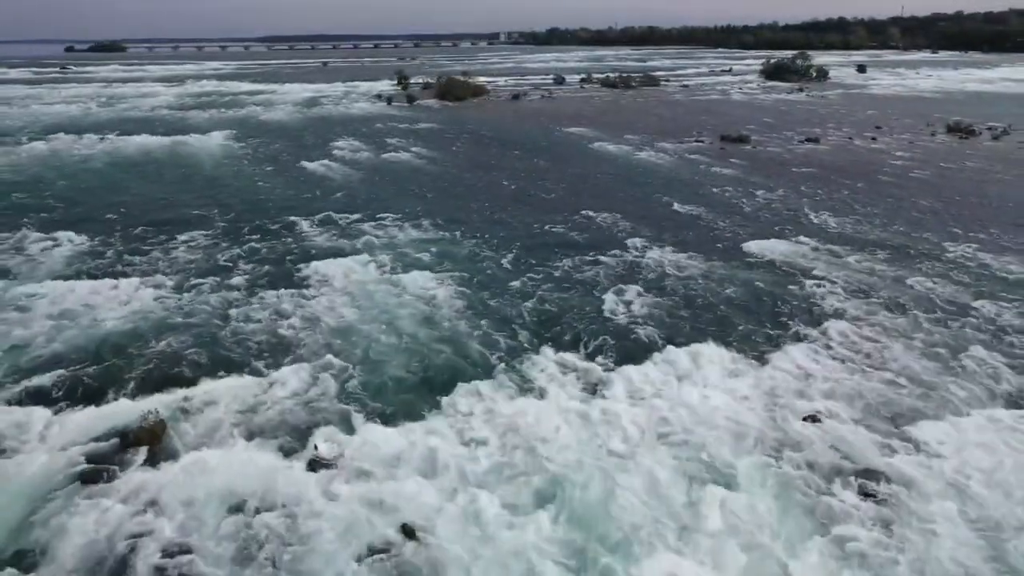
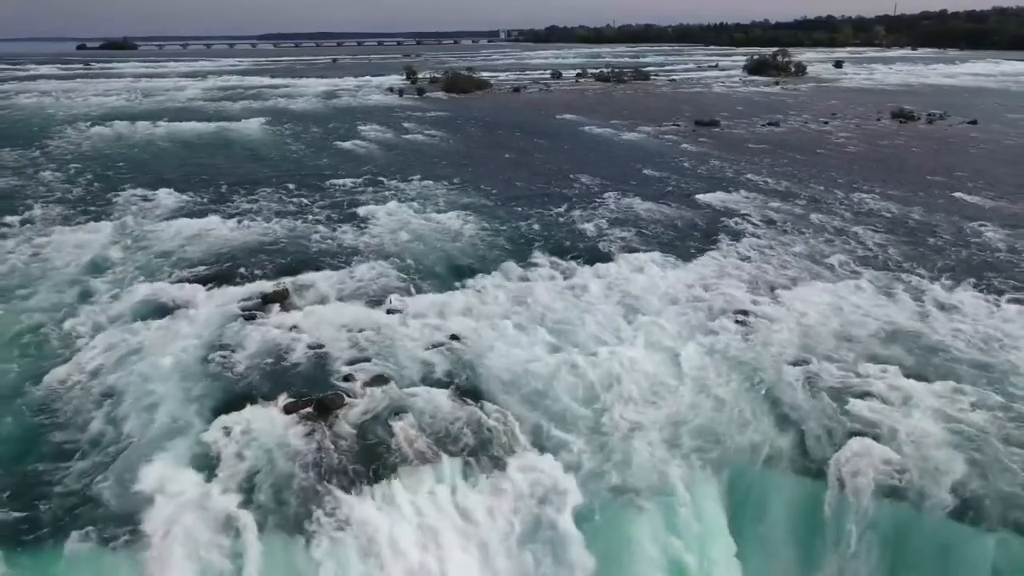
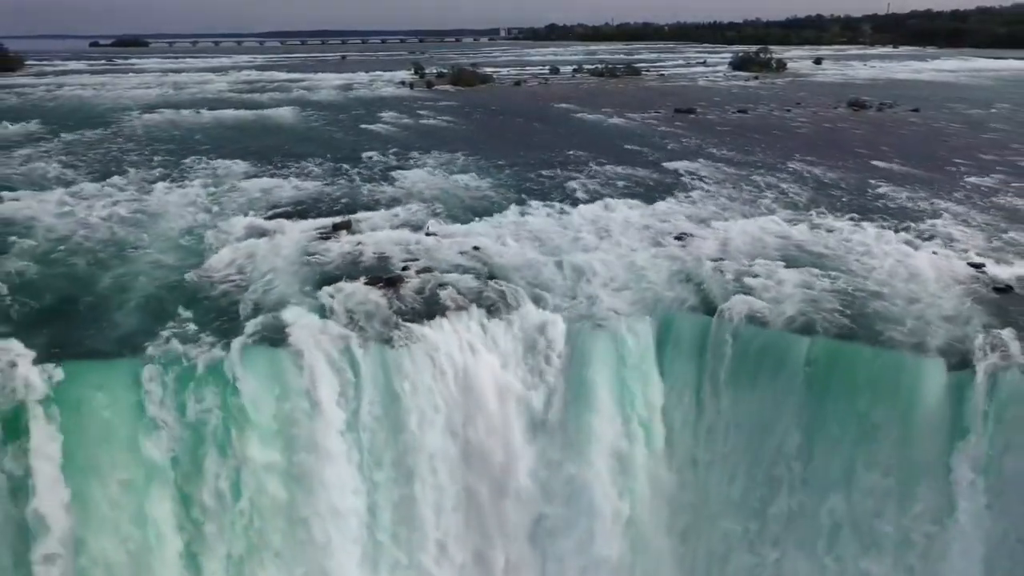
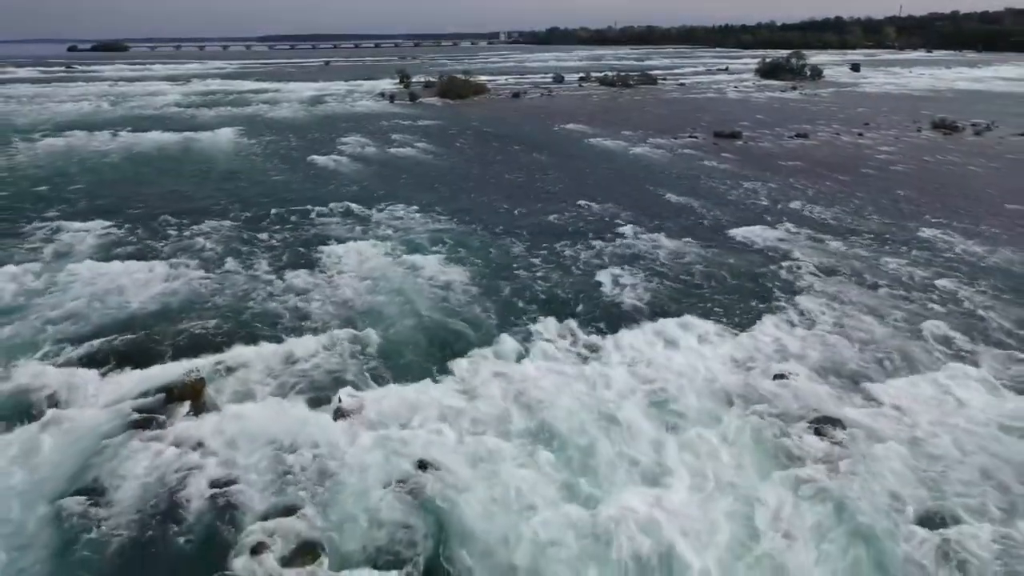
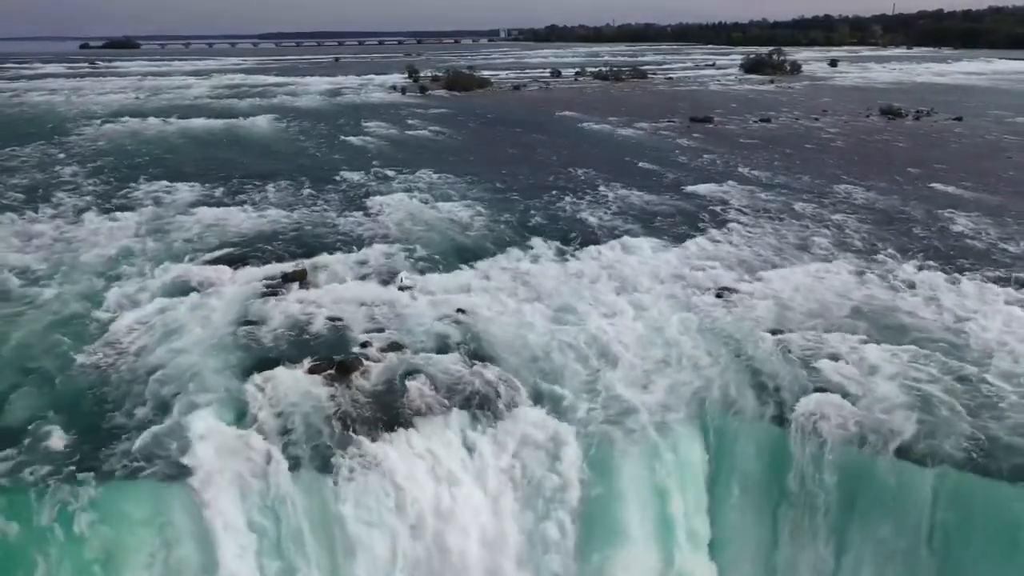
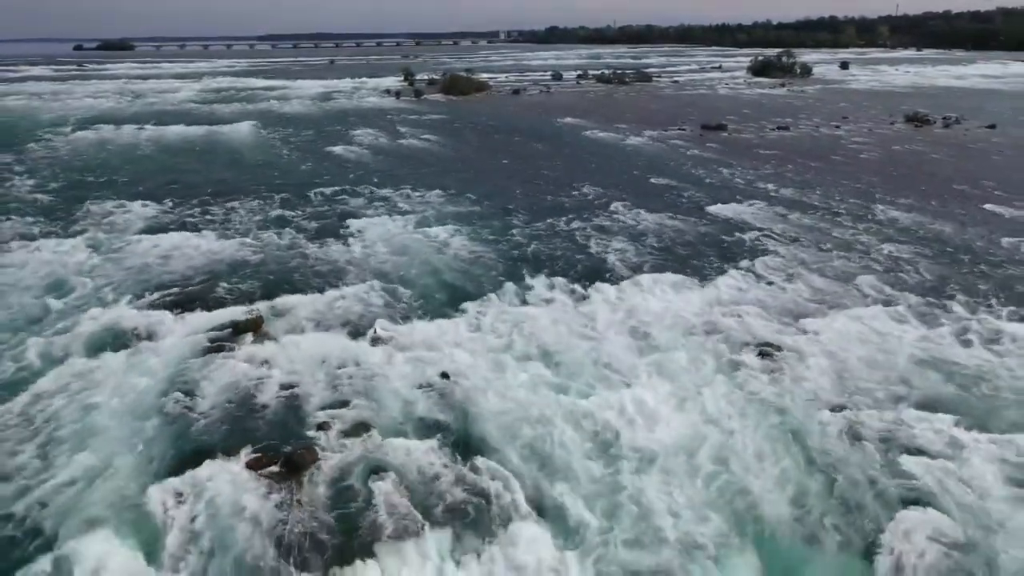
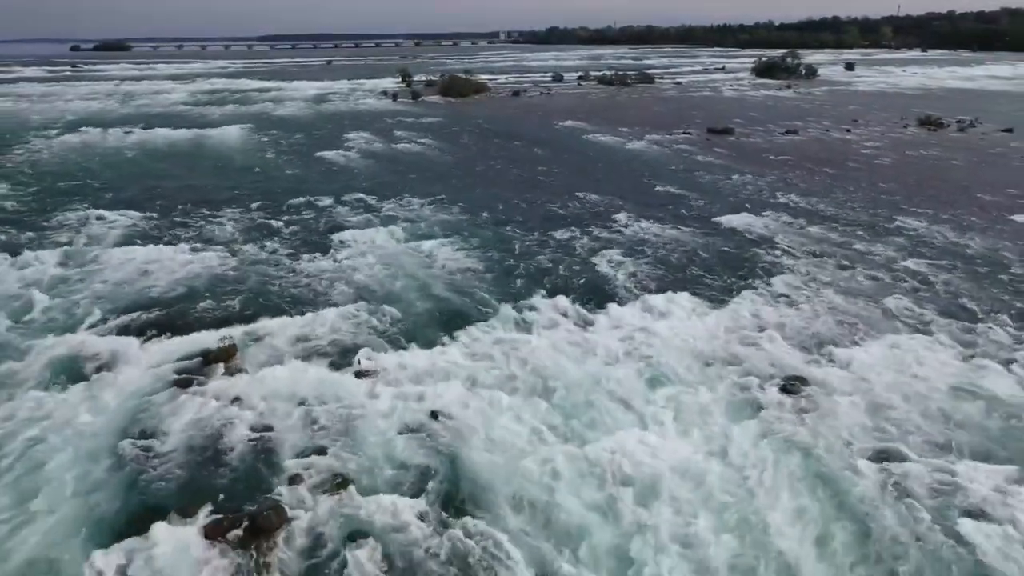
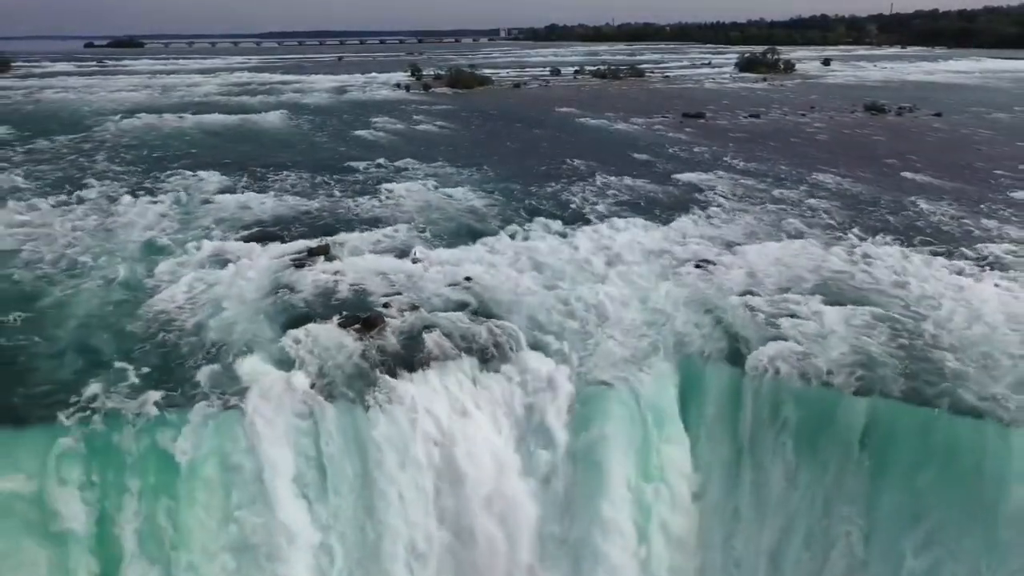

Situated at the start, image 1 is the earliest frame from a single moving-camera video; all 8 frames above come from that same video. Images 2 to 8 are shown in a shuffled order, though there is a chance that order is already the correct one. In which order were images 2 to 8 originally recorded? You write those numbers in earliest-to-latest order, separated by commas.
4, 7, 6, 2, 5, 8, 3
